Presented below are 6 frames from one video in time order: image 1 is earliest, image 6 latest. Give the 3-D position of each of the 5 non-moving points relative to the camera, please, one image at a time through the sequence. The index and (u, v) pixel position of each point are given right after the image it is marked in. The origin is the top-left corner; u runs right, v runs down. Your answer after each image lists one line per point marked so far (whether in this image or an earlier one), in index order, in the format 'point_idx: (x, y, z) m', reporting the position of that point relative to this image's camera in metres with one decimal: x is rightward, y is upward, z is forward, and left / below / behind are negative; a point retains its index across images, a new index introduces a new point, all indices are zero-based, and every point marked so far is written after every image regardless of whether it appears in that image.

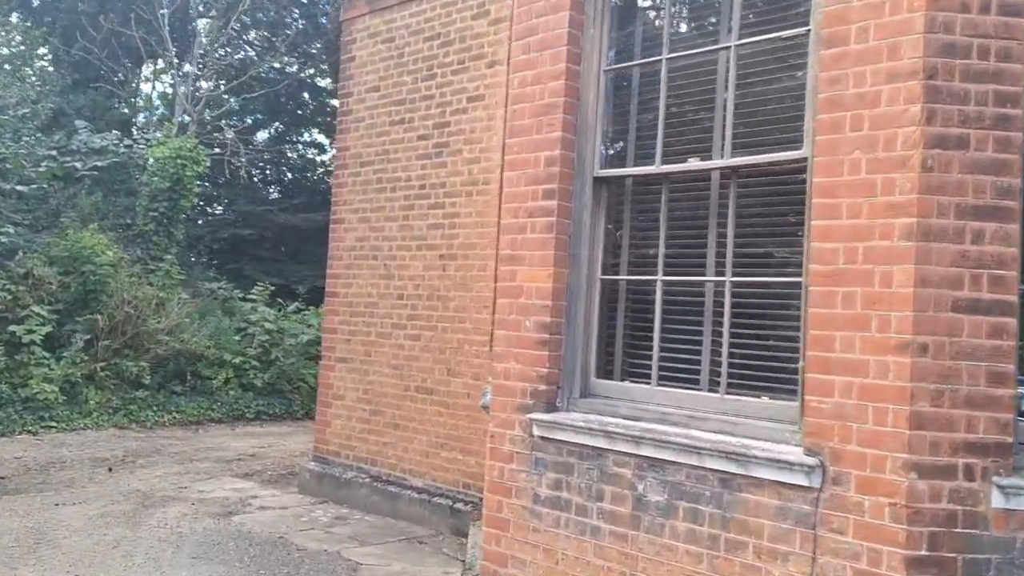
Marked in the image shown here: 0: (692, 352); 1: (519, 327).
0: (+0.8, -0.3, +4.3) m
1: (0.0, -0.2, +4.7) m
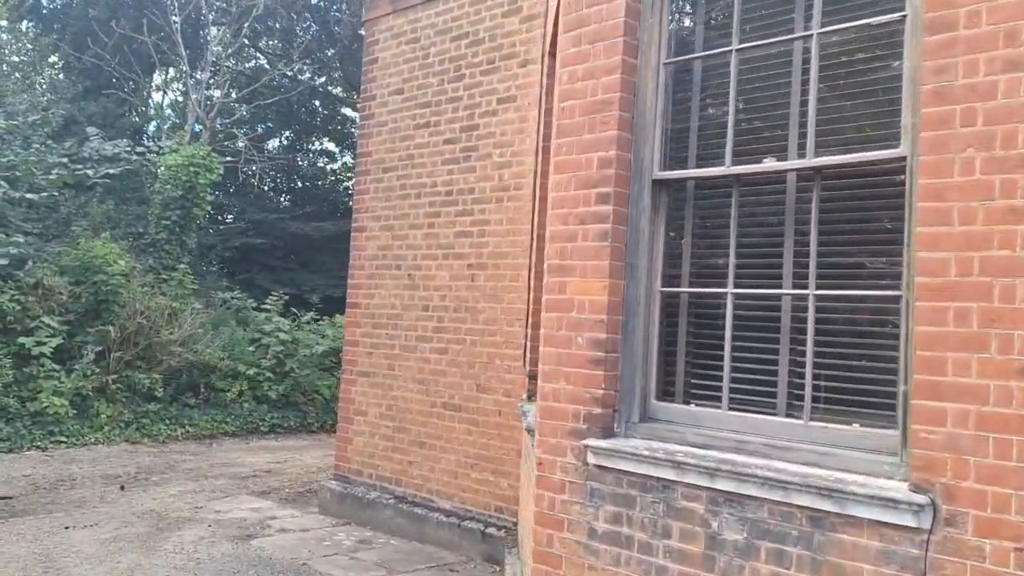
0: (+1.1, -0.3, +3.9) m
1: (+0.3, -0.3, +4.3) m
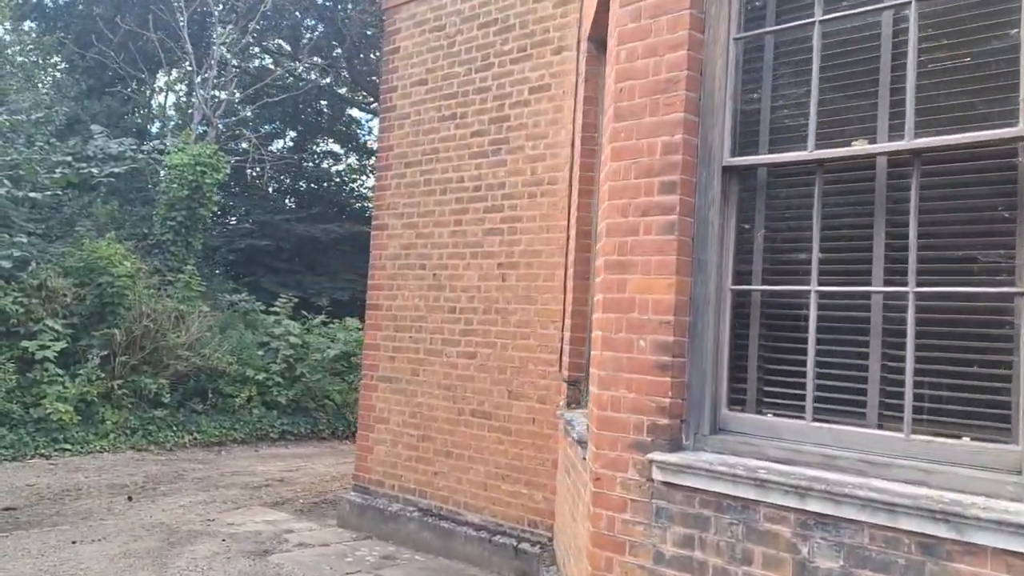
0: (+1.3, -0.3, +3.5) m
1: (+0.5, -0.3, +3.9) m
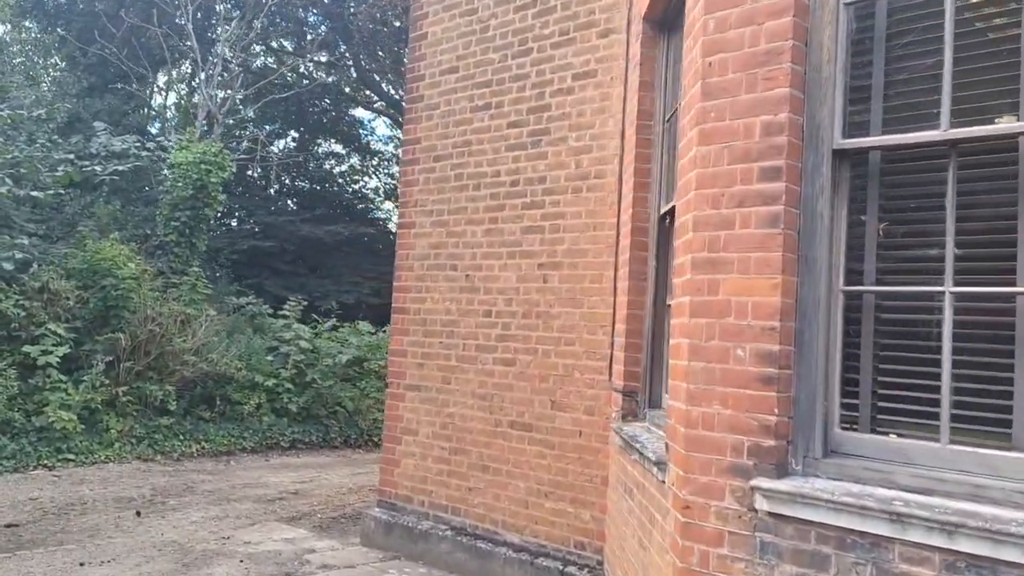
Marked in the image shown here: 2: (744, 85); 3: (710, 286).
0: (+1.6, -0.3, +3.0) m
1: (+0.8, -0.3, +3.4) m
2: (+0.9, +0.8, +3.5) m
3: (+0.8, 0.0, +3.5) m
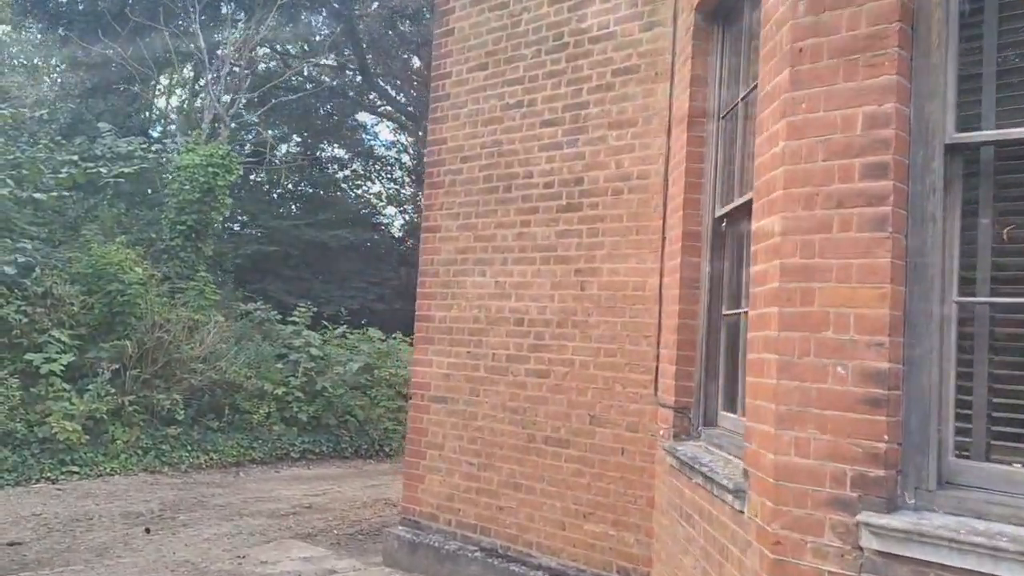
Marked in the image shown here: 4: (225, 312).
0: (+1.8, -0.4, +2.6) m
1: (+1.0, -0.3, +3.0) m
2: (+1.1, +0.7, +3.1) m
3: (+1.0, 0.0, +3.1) m
4: (-4.4, -0.4, +14.0) m
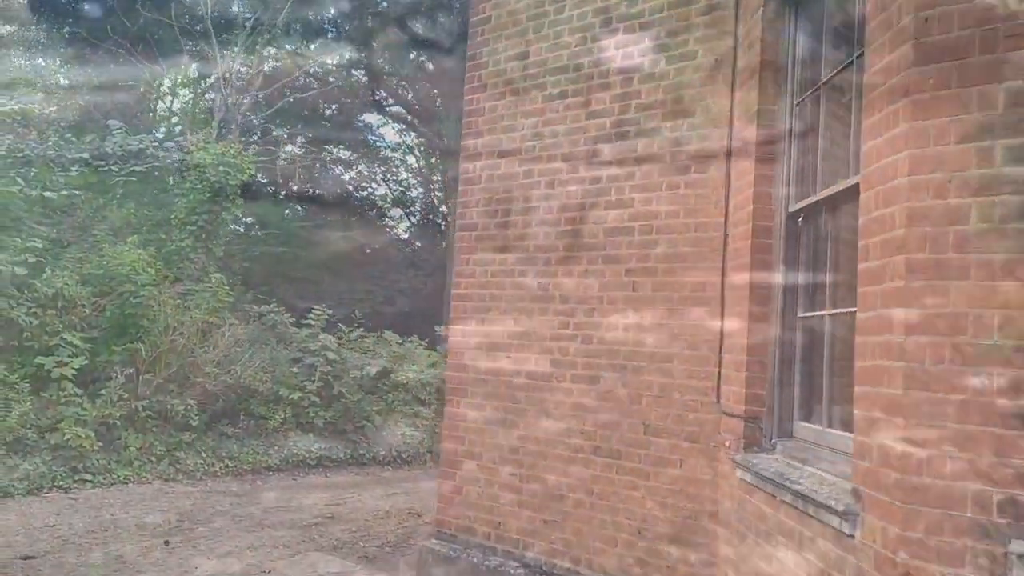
0: (+2.1, -0.4, +2.3) m
1: (+1.3, -0.3, +2.7) m
2: (+1.4, +0.7, +2.8) m
3: (+1.3, 0.0, +2.8) m
4: (-4.1, -0.4, +13.6) m
